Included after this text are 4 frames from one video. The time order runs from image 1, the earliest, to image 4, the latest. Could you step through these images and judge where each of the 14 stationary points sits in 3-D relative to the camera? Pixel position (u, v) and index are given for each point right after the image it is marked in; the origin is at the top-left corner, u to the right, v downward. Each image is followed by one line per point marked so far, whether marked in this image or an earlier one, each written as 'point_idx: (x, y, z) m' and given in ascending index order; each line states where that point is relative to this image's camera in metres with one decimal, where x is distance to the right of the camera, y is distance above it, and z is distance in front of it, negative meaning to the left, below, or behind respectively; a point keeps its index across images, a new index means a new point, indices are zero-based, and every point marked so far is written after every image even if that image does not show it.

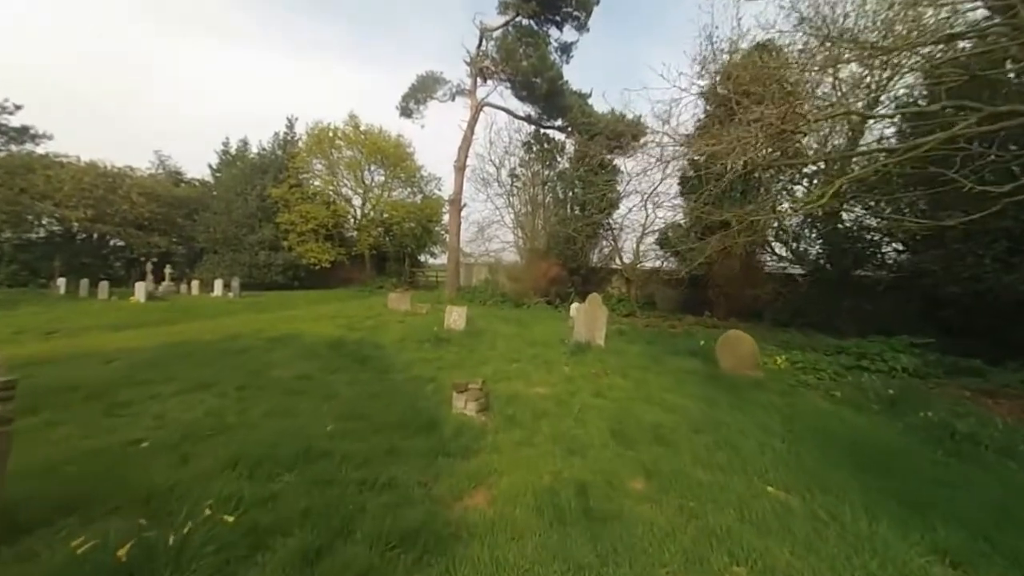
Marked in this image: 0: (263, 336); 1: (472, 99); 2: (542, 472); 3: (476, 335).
0: (-7.1, -1.4, +10.7) m
1: (-2.1, +10.1, +19.9) m
2: (+0.3, -2.0, +4.0) m
3: (-1.1, -1.4, +11.1) m
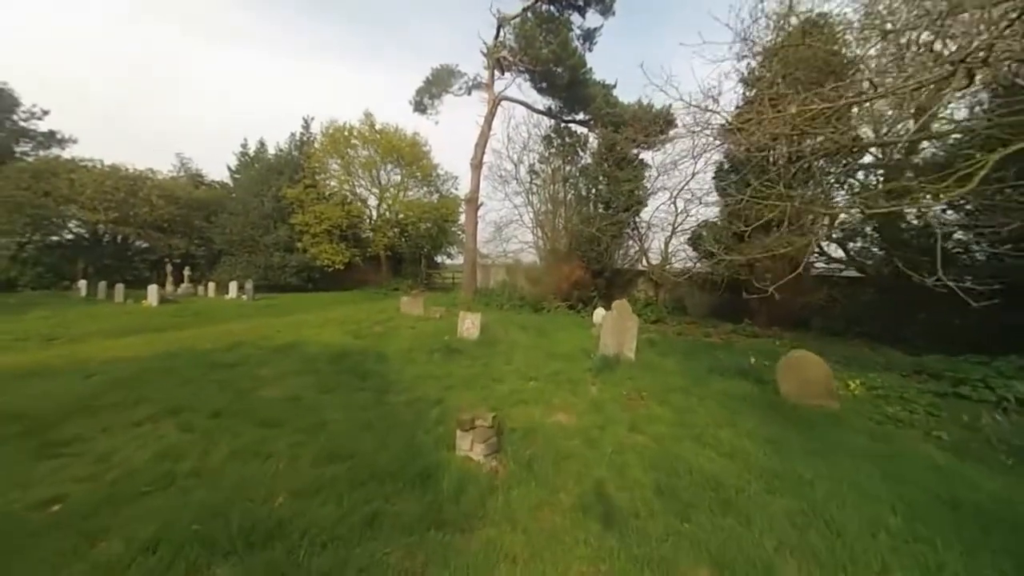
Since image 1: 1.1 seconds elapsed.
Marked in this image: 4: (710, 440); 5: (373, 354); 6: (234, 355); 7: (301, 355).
0: (-6.7, -1.5, +10.0) m
1: (-1.2, +10.0, +18.9) m
2: (+0.4, -2.1, +2.9) m
3: (-0.6, -1.6, +10.2) m
4: (+2.6, -2.0, +4.8) m
5: (-3.4, -1.6, +9.1) m
6: (-6.5, -1.6, +8.7) m
7: (-5.0, -1.6, +8.9) m
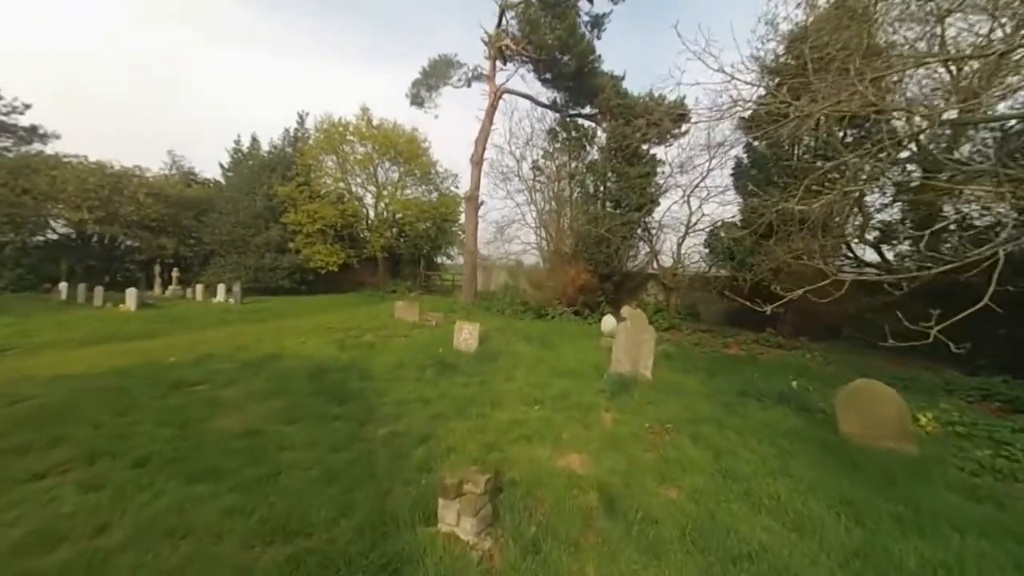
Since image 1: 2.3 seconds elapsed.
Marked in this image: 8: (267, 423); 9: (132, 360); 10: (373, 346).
0: (-6.6, -1.7, +9.0) m
1: (-1.0, +9.8, +17.9) m
2: (+0.4, -2.3, +1.9) m
3: (-0.5, -1.7, +9.1) m
4: (+2.6, -2.2, +3.8) m
5: (-3.4, -1.8, +8.1) m
6: (-6.5, -1.7, +7.7) m
7: (-5.0, -1.8, +7.9) m
8: (-3.5, -1.9, +5.4) m
9: (-8.7, -1.7, +8.5) m
10: (-3.9, -1.6, +10.3) m
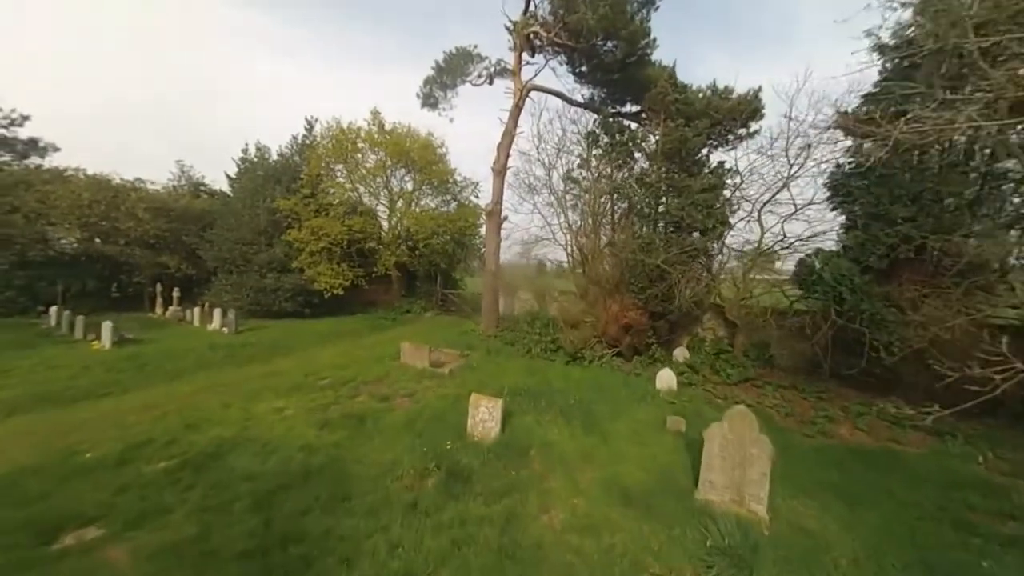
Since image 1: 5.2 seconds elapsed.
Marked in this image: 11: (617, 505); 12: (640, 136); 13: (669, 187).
0: (-6.0, -2.9, +6.8) m
1: (+0.1, +8.5, +15.3) m
2: (+0.6, -3.5, -0.7) m
3: (+0.1, -3.0, +6.5) m
4: (+2.9, -3.4, +1.0) m
5: (-2.8, -3.0, +5.7) m
6: (-5.9, -2.9, +5.5) m
7: (-4.5, -3.0, +5.6) m
8: (-3.1, -3.2, +3.0) m
9: (-8.1, -2.9, +6.4) m
10: (-3.2, -2.8, +7.9) m
11: (+1.5, -3.1, +5.4) m
12: (+4.5, +5.3, +13.1) m
13: (+5.0, +3.3, +12.0) m
